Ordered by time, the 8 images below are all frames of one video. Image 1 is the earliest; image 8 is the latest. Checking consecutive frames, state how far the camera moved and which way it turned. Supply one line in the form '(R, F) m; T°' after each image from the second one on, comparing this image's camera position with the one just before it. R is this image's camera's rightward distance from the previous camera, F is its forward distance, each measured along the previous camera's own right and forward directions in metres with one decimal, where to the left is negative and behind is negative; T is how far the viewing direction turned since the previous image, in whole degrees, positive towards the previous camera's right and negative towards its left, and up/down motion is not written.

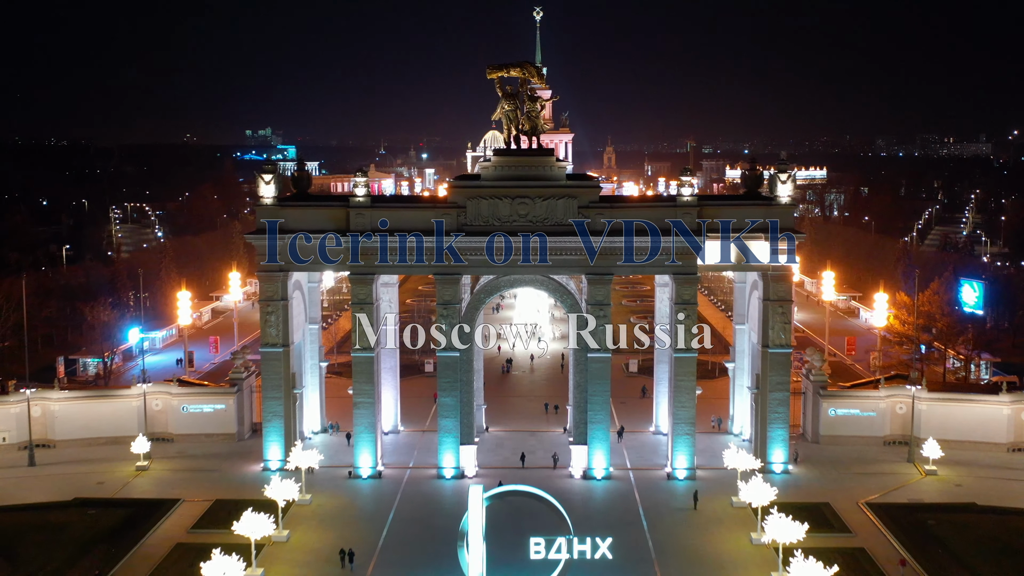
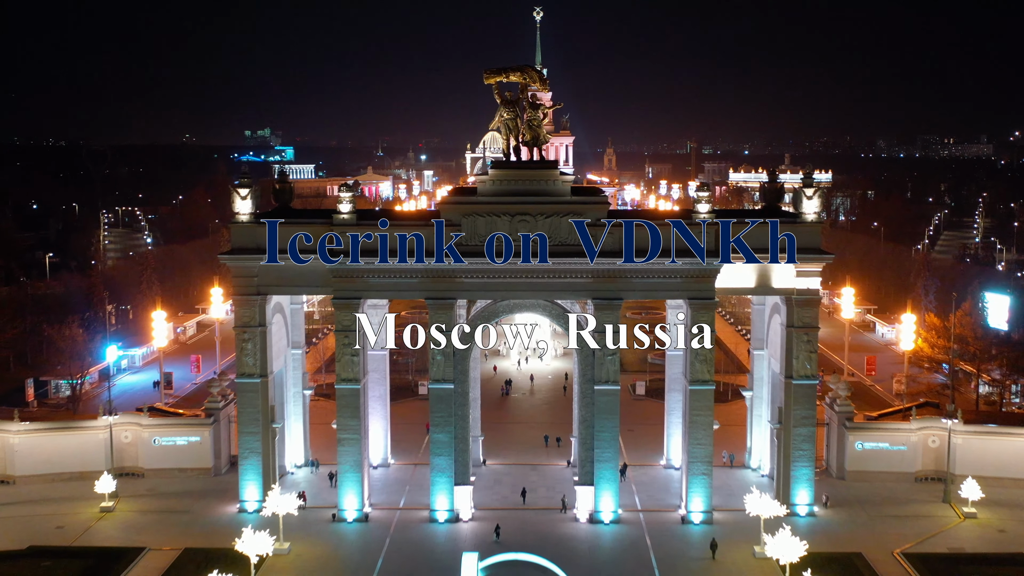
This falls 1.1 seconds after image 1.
(0.0, +2.9) m; 0°
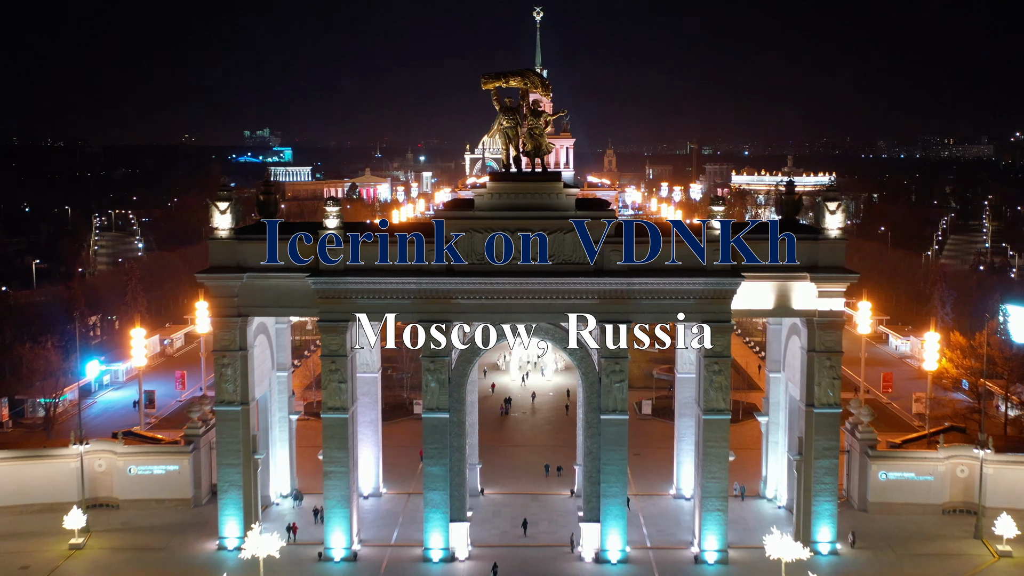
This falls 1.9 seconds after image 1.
(0.0, +2.2) m; 0°
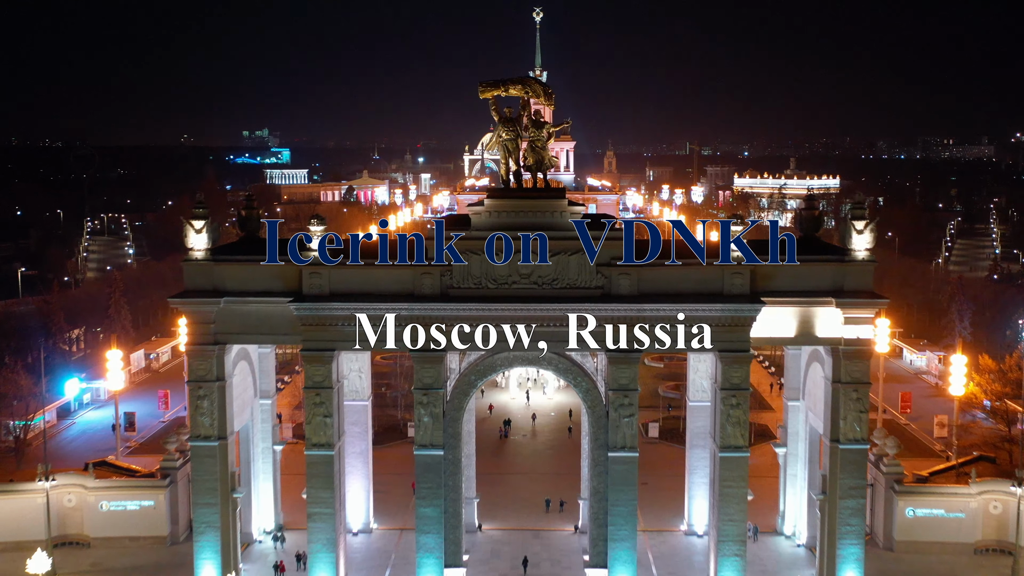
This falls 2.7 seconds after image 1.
(0.0, +2.2) m; 0°
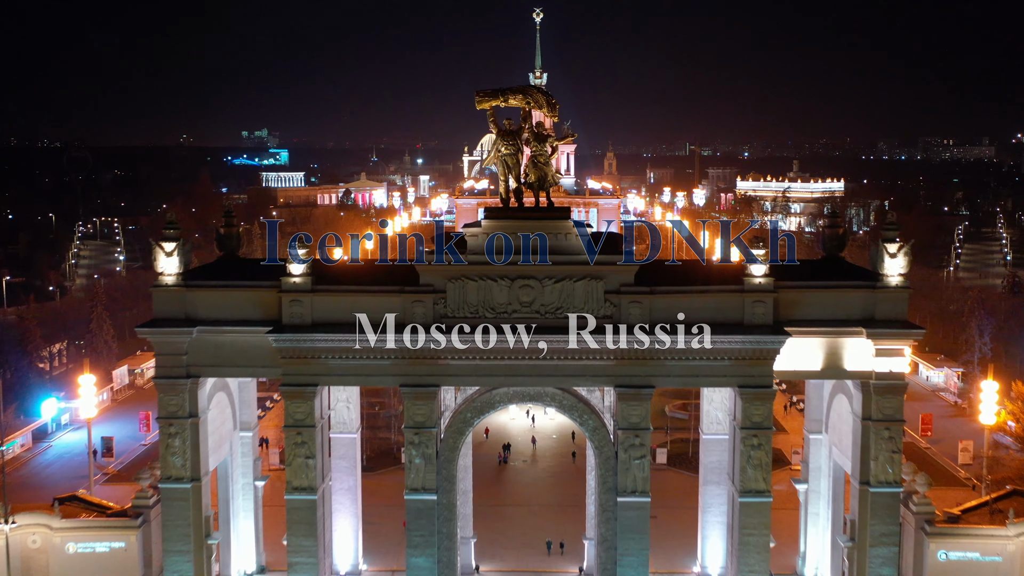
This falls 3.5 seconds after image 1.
(0.0, +2.2) m; 0°
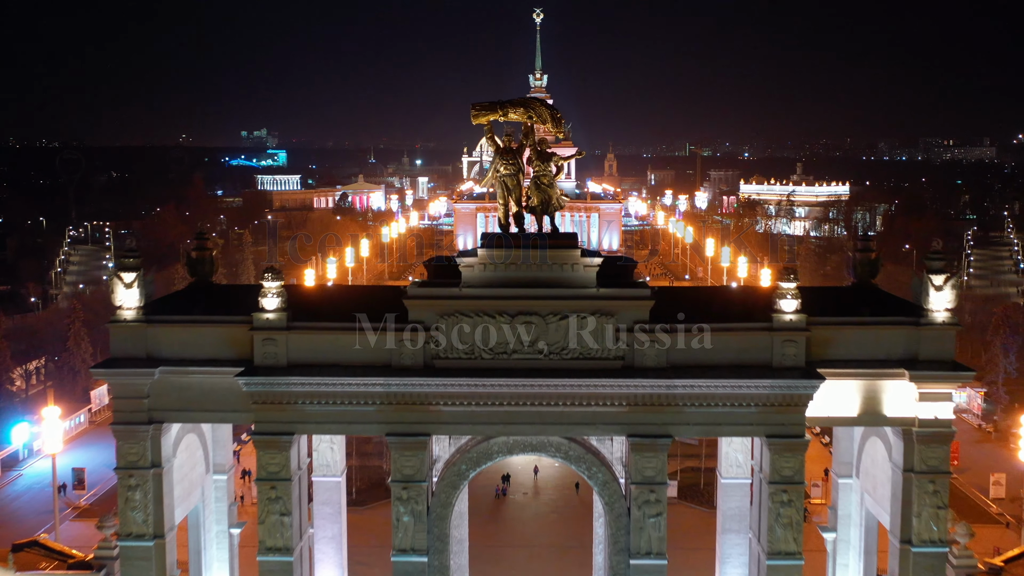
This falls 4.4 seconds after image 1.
(0.0, +2.5) m; 0°
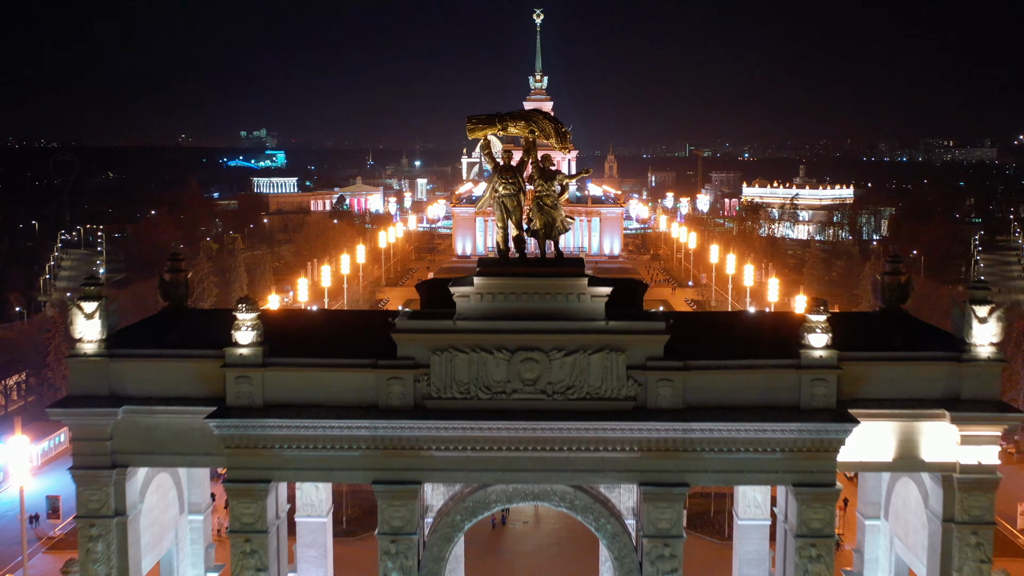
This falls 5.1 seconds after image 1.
(0.0, +1.9) m; 0°
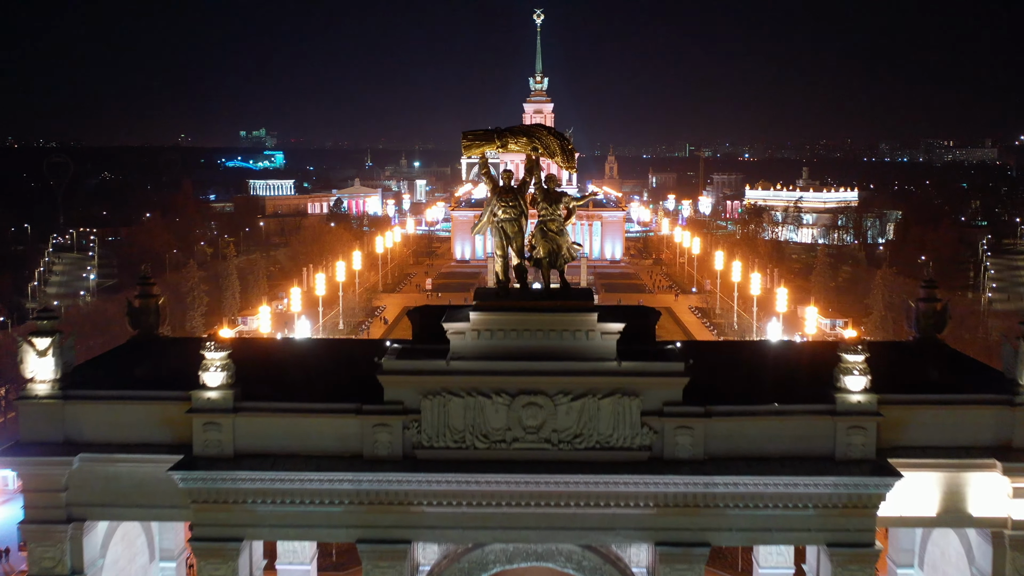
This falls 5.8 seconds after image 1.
(0.0, +2.0) m; 0°
